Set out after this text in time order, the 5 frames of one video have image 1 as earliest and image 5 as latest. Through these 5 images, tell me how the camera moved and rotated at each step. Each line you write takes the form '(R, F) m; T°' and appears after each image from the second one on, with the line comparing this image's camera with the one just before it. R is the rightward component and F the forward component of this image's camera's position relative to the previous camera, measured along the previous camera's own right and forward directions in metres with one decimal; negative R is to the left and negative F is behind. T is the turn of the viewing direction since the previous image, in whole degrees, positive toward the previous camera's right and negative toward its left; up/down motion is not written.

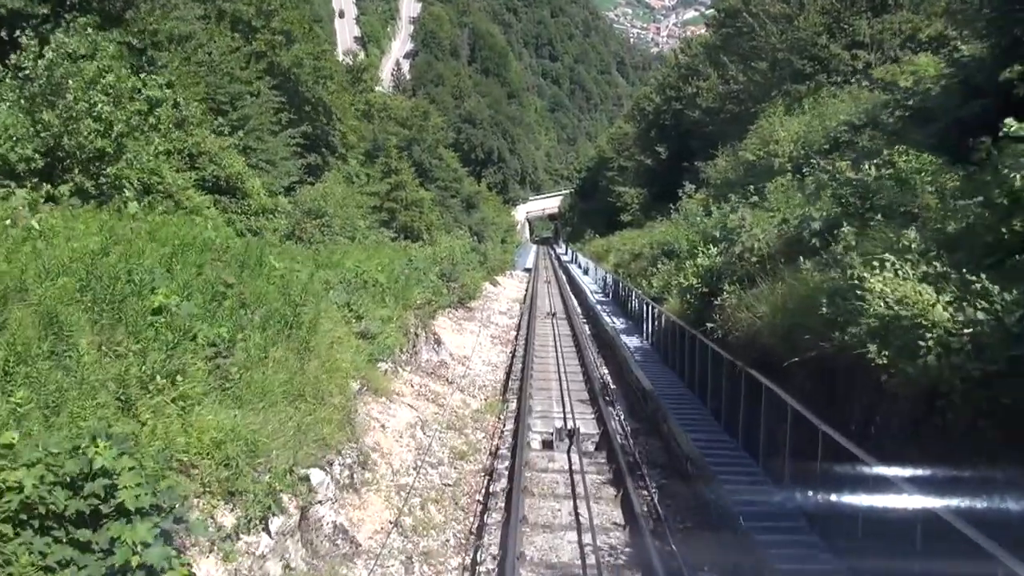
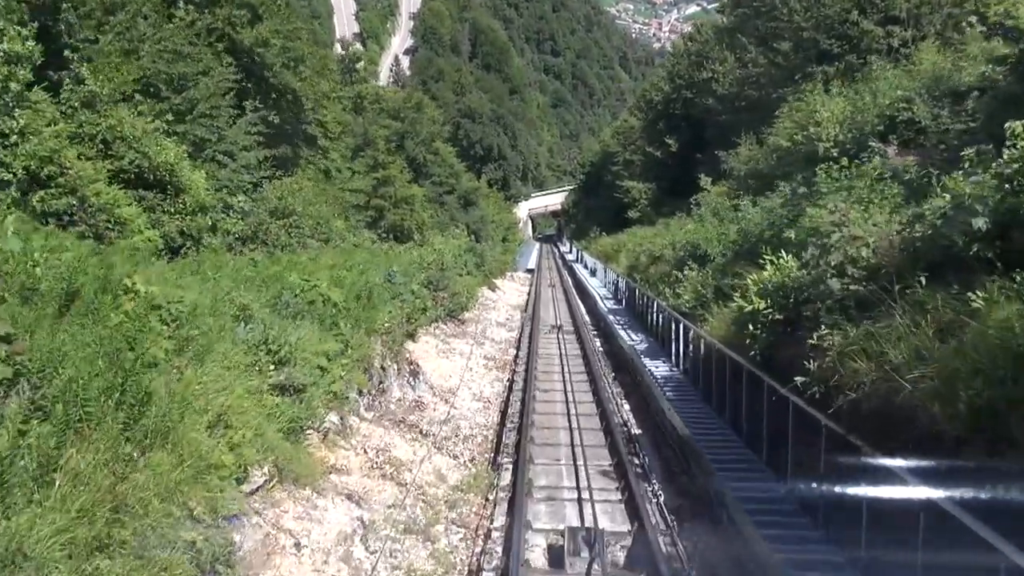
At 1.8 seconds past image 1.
(+0.1, +3.5) m; 0°
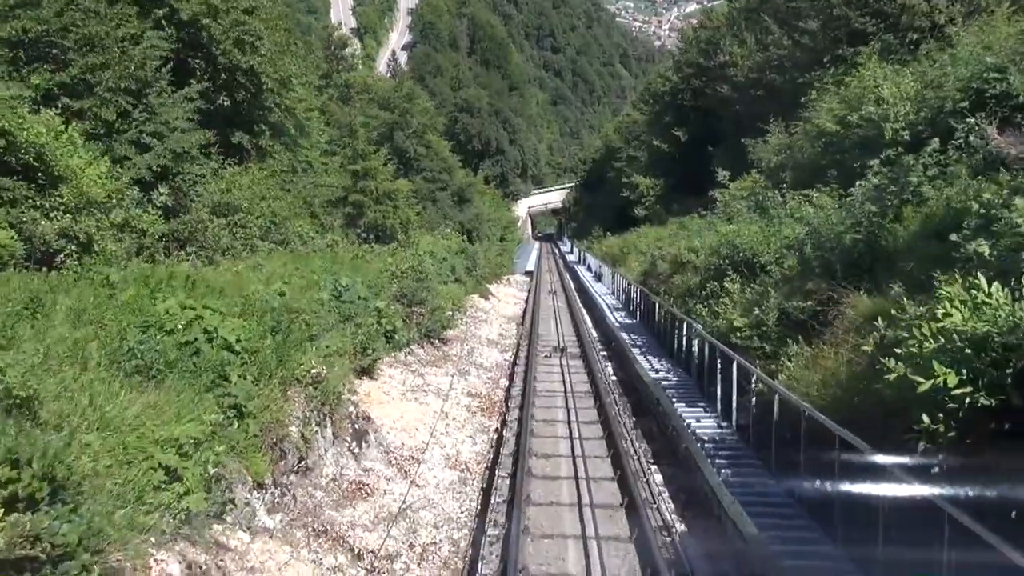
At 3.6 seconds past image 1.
(+0.1, +3.9) m; 0°
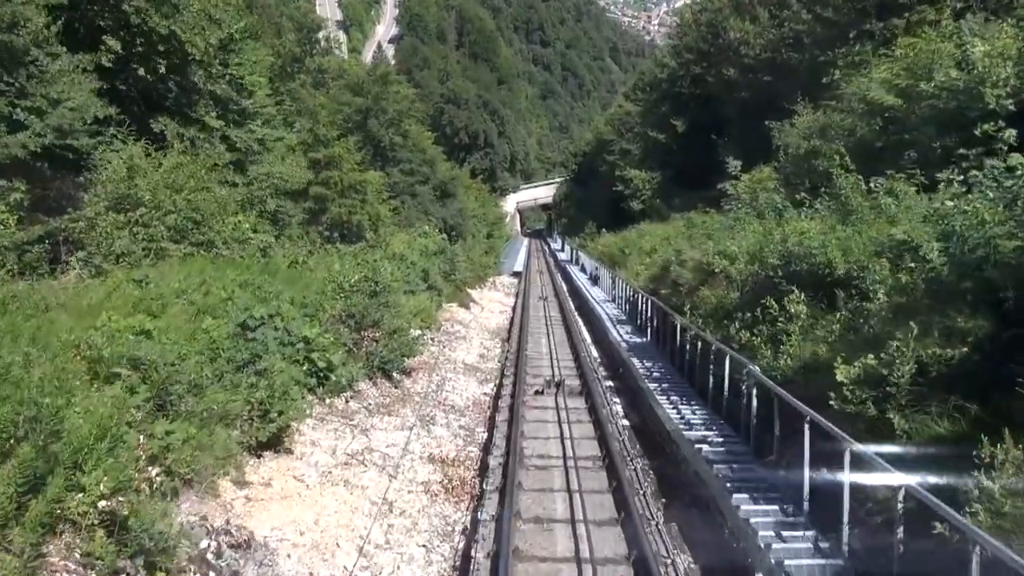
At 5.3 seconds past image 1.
(+0.1, +3.9) m; +1°
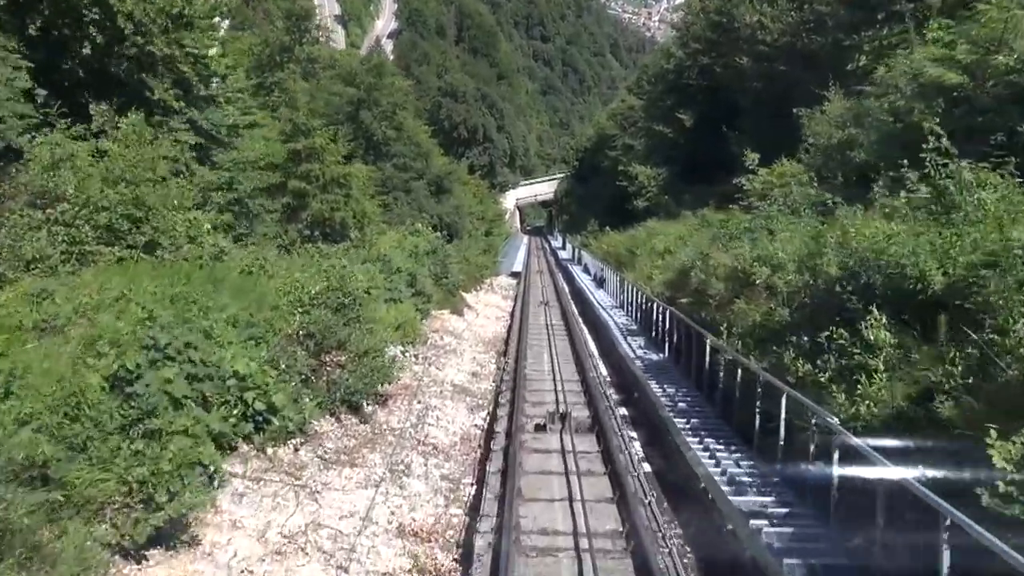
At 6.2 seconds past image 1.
(0.0, +2.3) m; 0°
